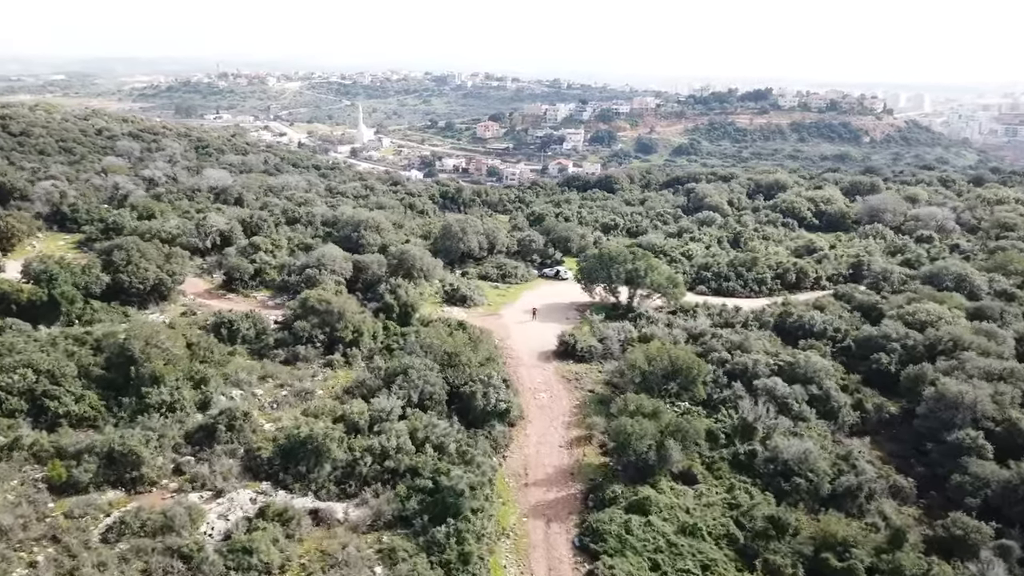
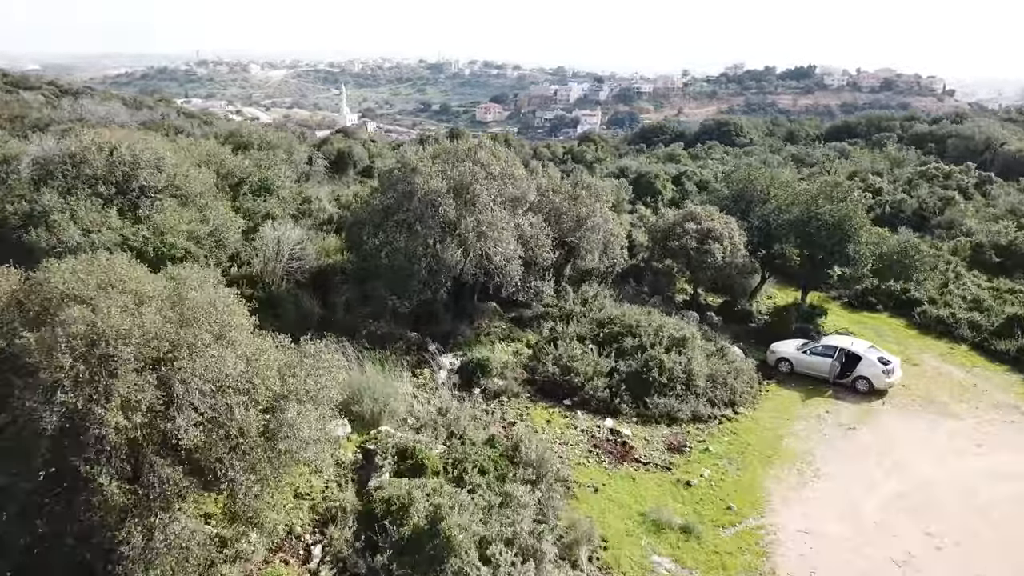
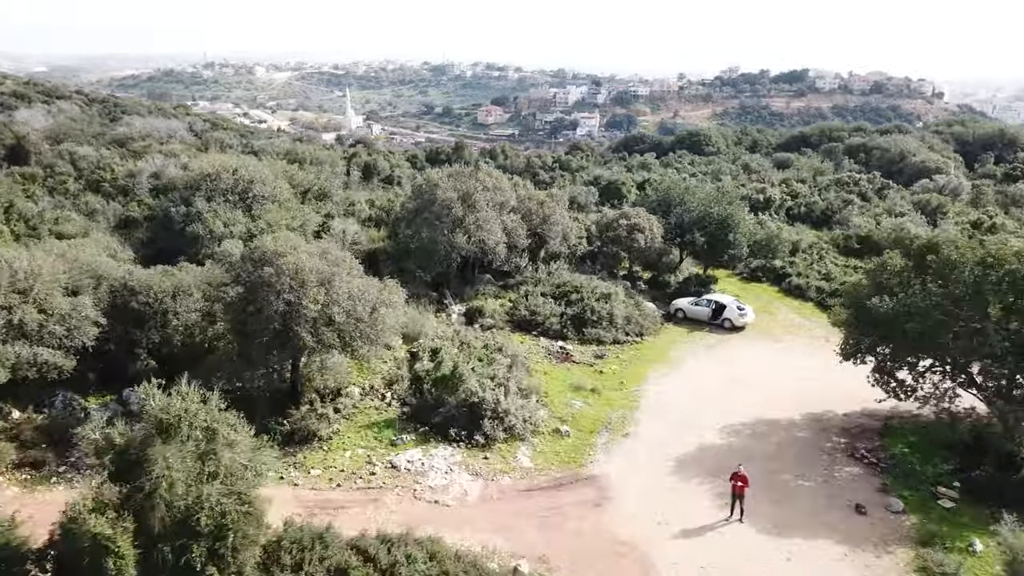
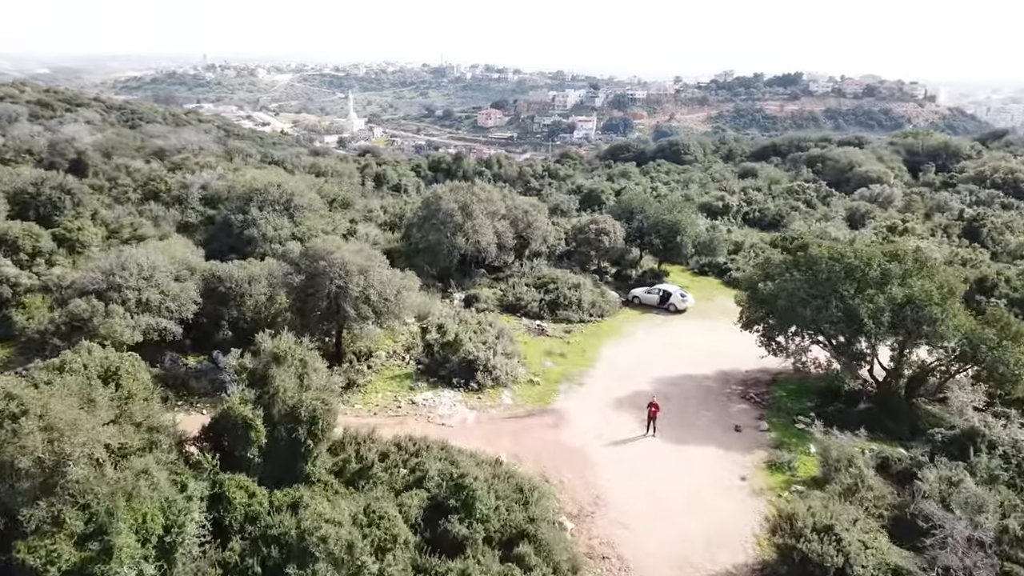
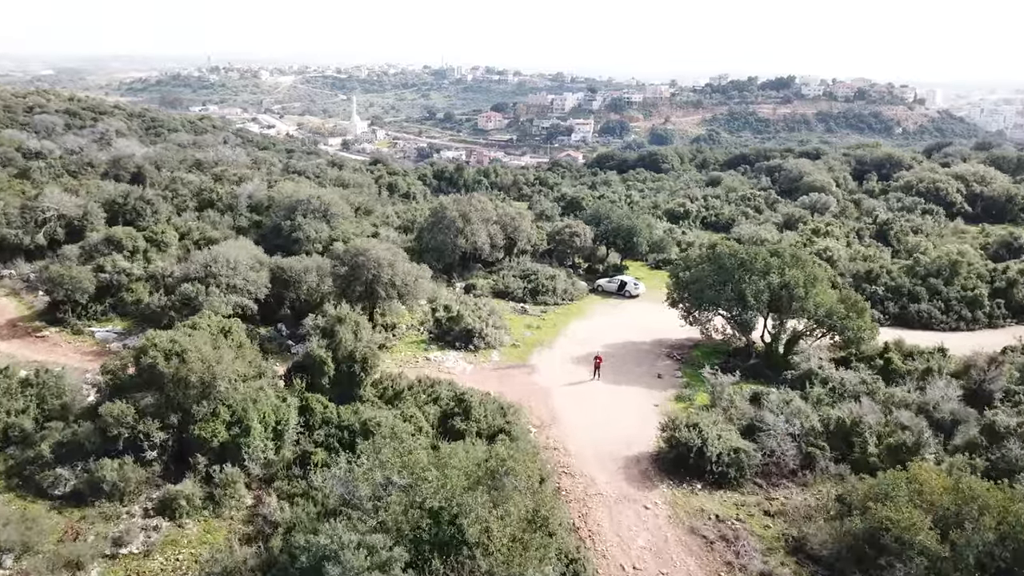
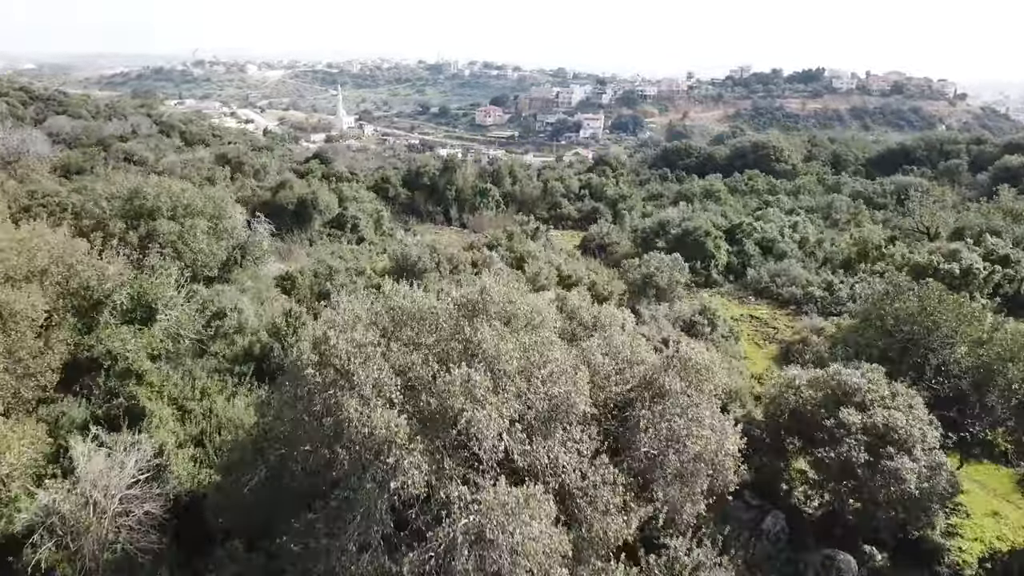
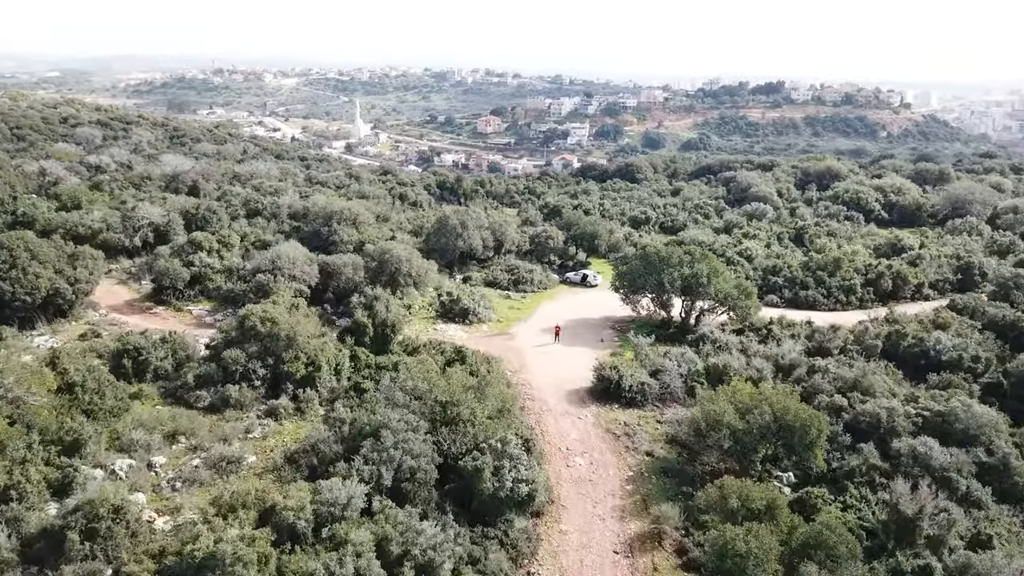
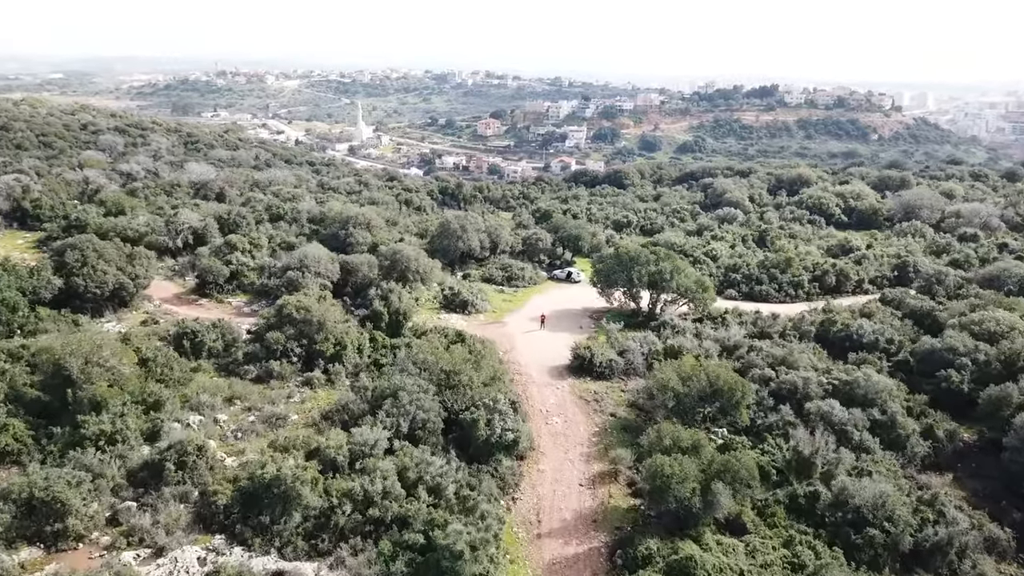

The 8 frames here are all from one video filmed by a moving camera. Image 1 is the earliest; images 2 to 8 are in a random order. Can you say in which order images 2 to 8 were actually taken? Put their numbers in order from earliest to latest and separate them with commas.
8, 7, 5, 4, 3, 2, 6
